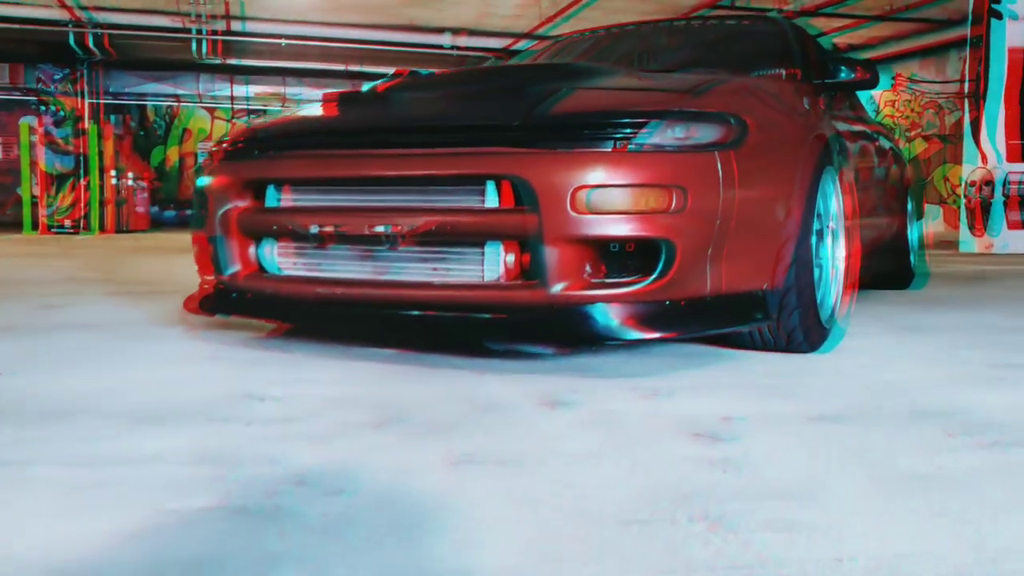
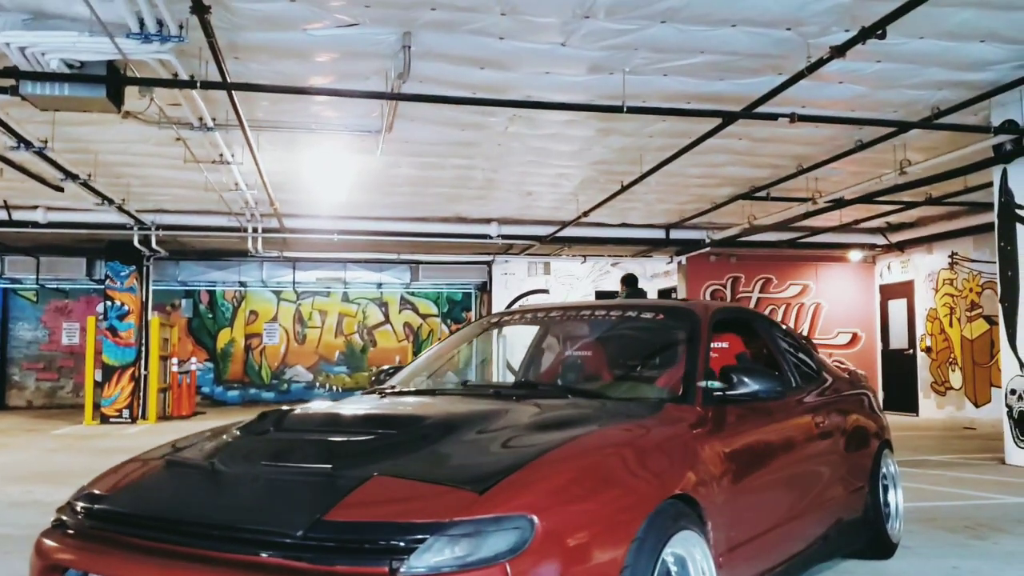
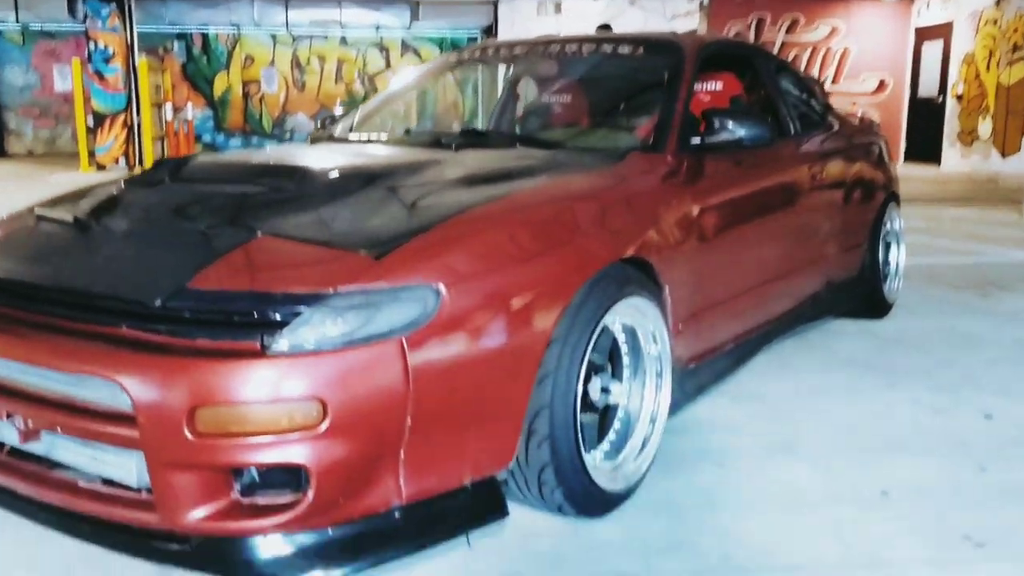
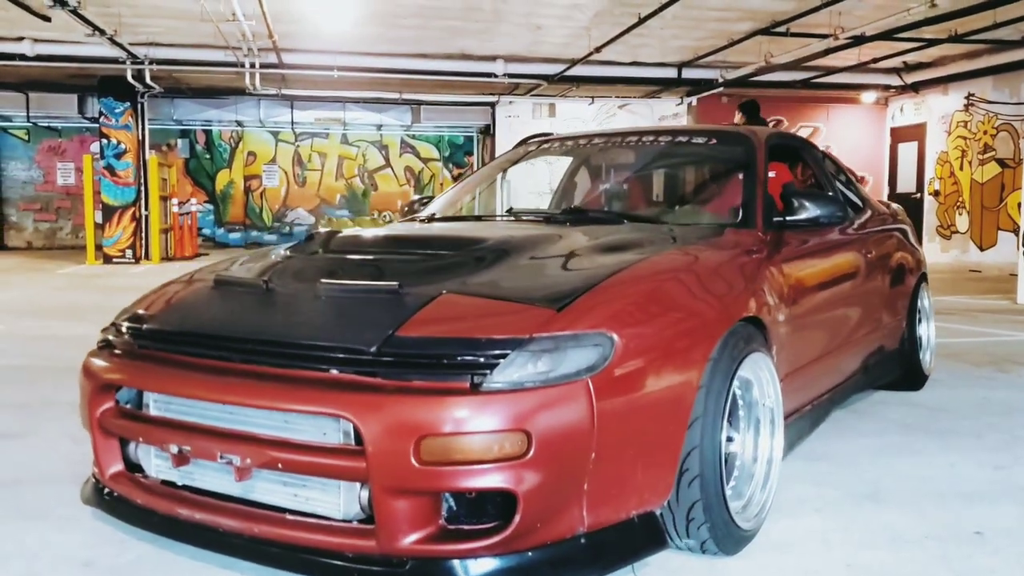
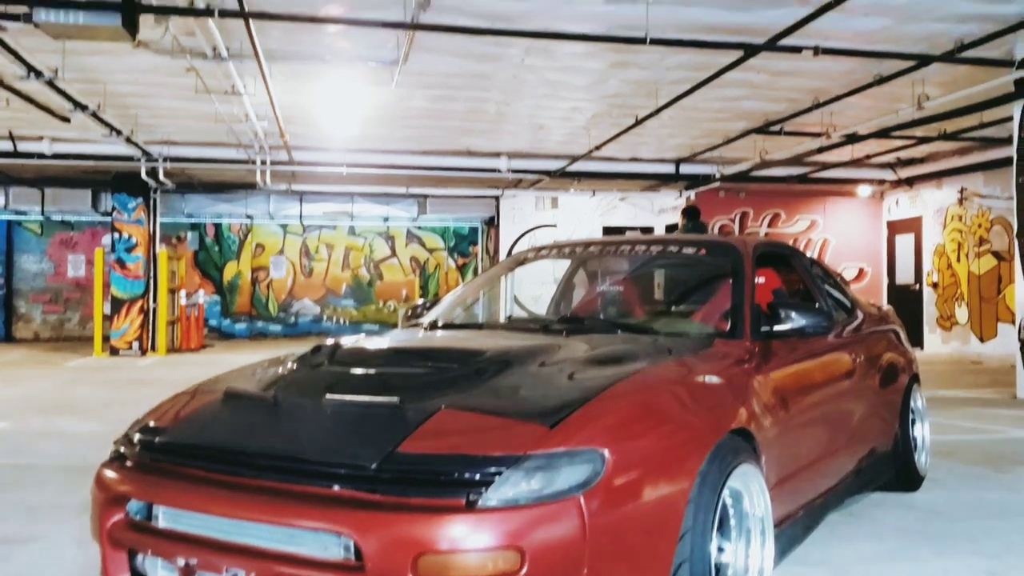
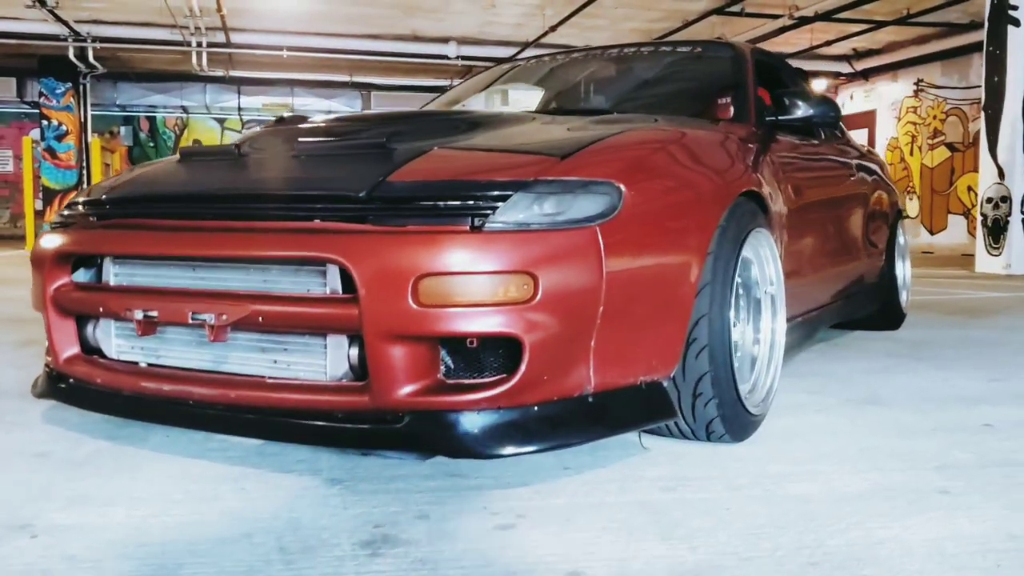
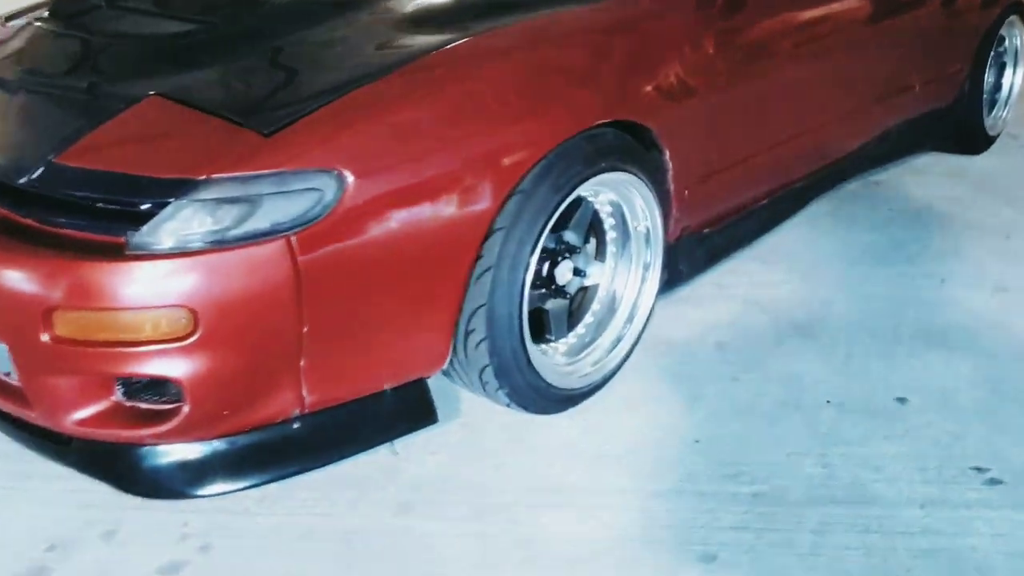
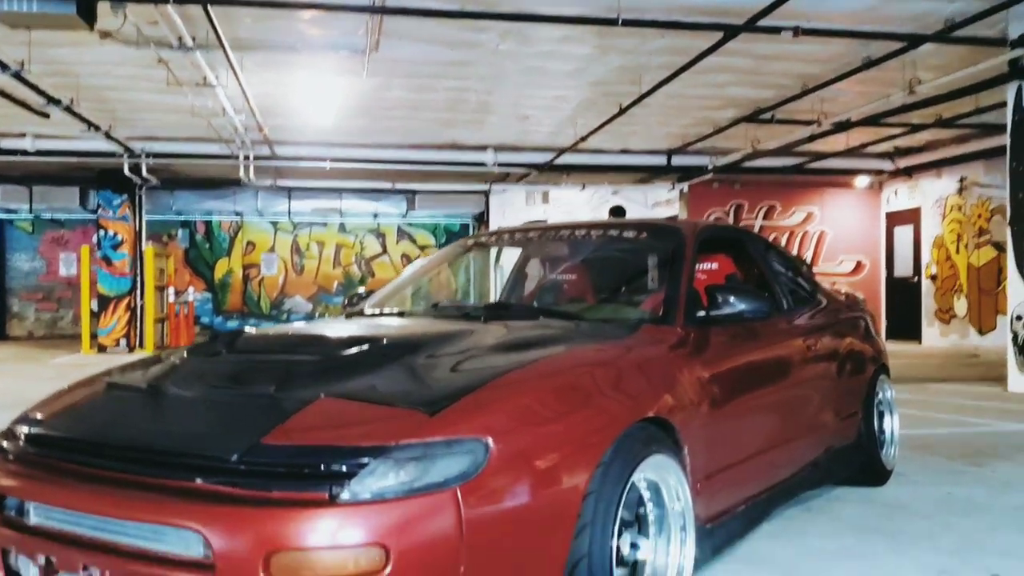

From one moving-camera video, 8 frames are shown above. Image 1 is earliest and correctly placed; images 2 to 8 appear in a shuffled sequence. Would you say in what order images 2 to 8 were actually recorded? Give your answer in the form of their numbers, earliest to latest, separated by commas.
6, 4, 5, 2, 8, 3, 7
